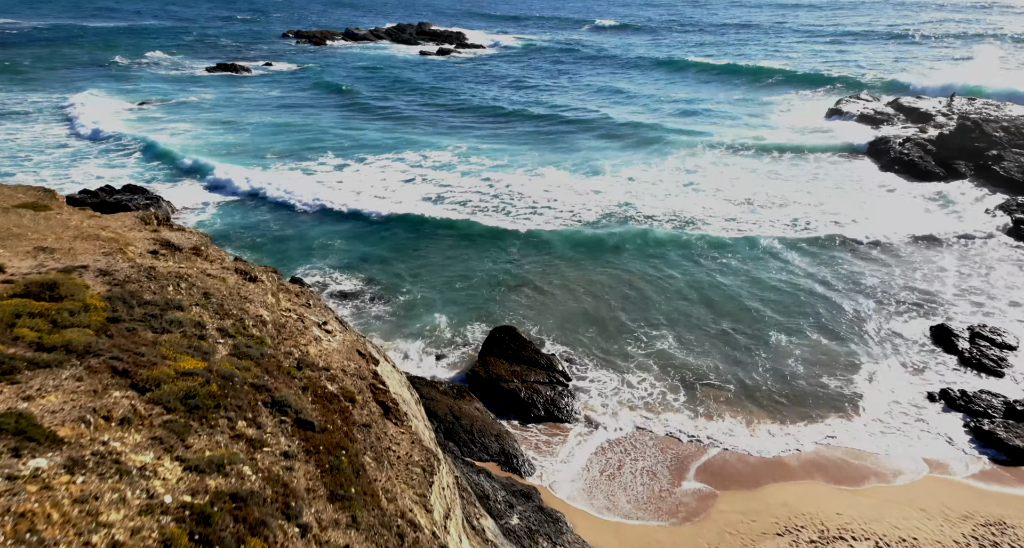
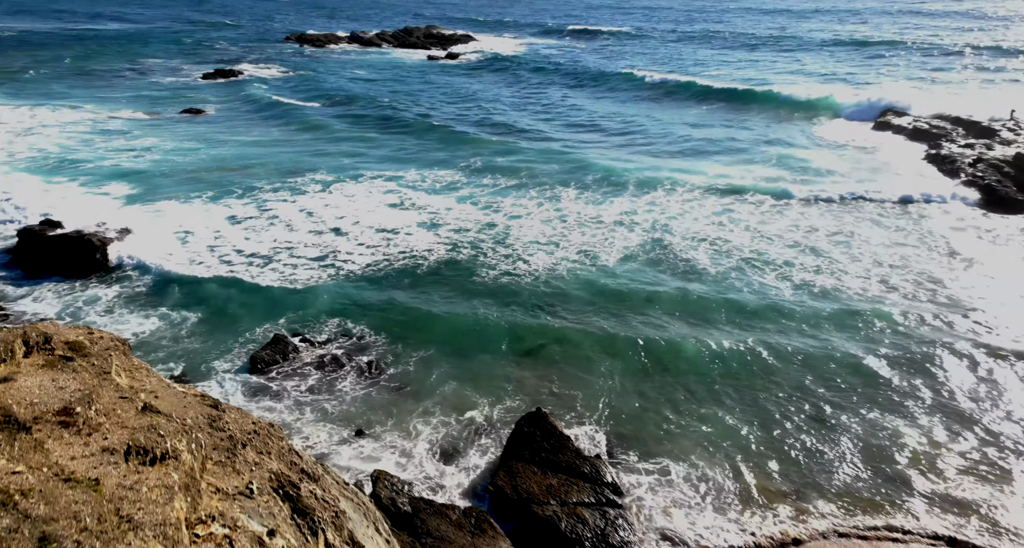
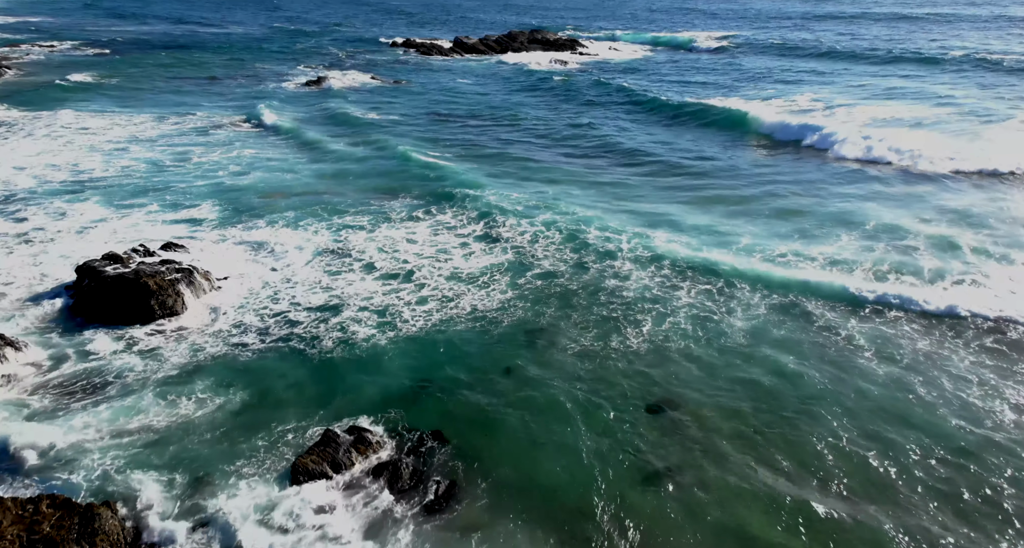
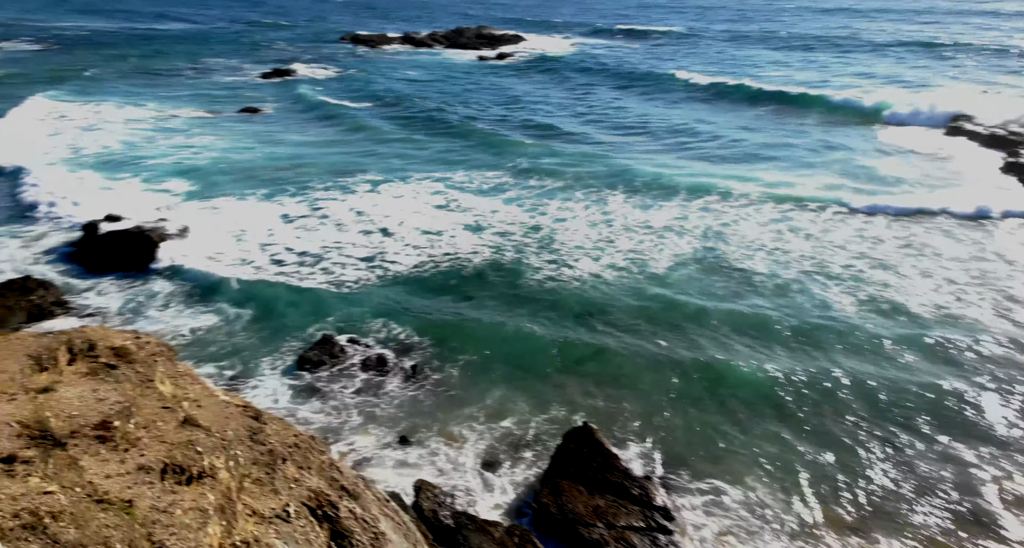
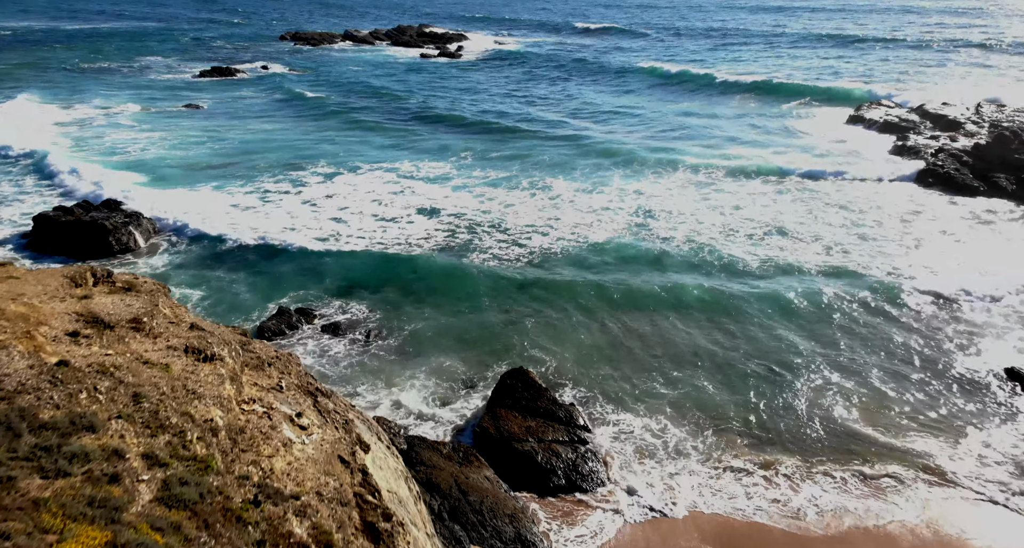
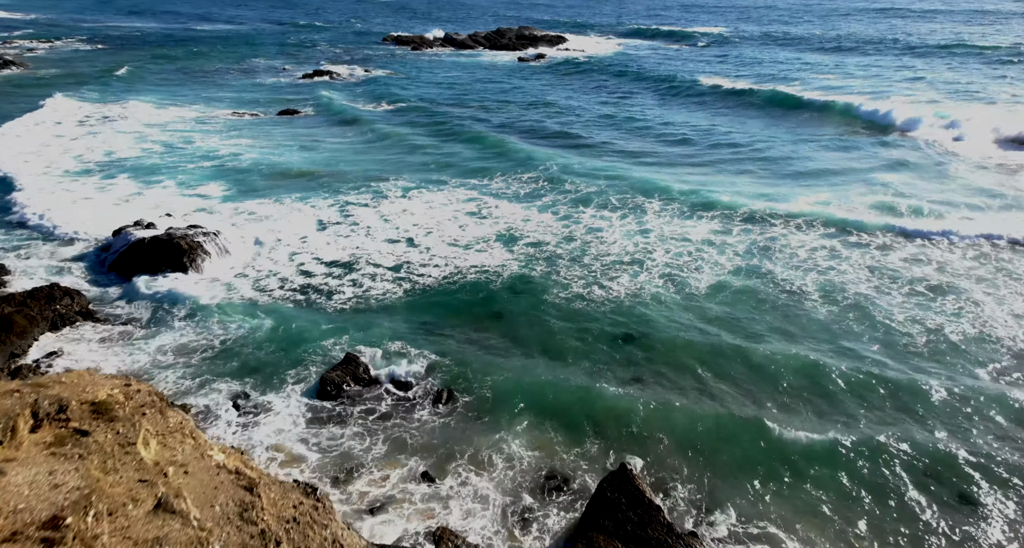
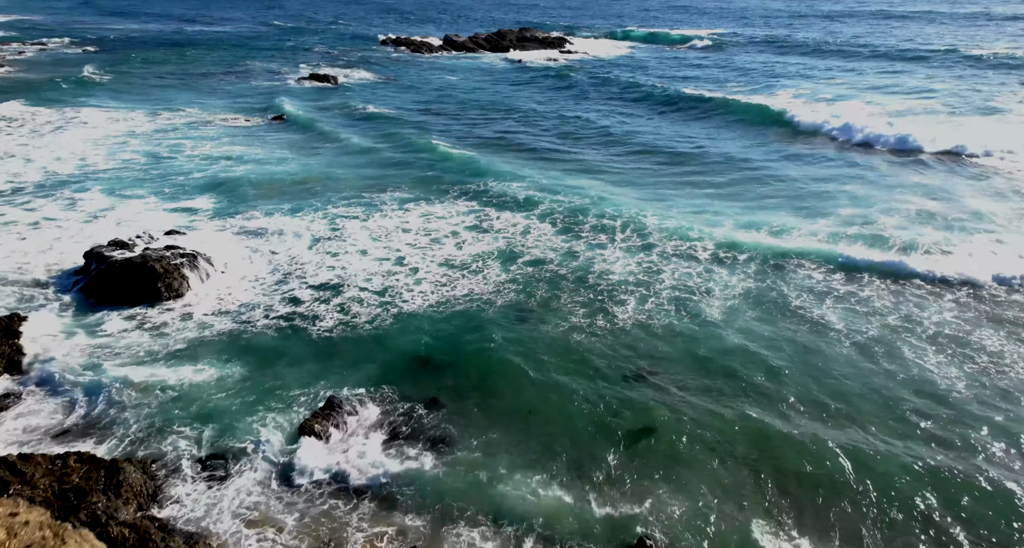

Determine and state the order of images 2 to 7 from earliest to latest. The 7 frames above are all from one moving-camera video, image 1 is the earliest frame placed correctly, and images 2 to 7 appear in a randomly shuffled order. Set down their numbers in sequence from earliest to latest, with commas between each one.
5, 2, 4, 6, 7, 3
